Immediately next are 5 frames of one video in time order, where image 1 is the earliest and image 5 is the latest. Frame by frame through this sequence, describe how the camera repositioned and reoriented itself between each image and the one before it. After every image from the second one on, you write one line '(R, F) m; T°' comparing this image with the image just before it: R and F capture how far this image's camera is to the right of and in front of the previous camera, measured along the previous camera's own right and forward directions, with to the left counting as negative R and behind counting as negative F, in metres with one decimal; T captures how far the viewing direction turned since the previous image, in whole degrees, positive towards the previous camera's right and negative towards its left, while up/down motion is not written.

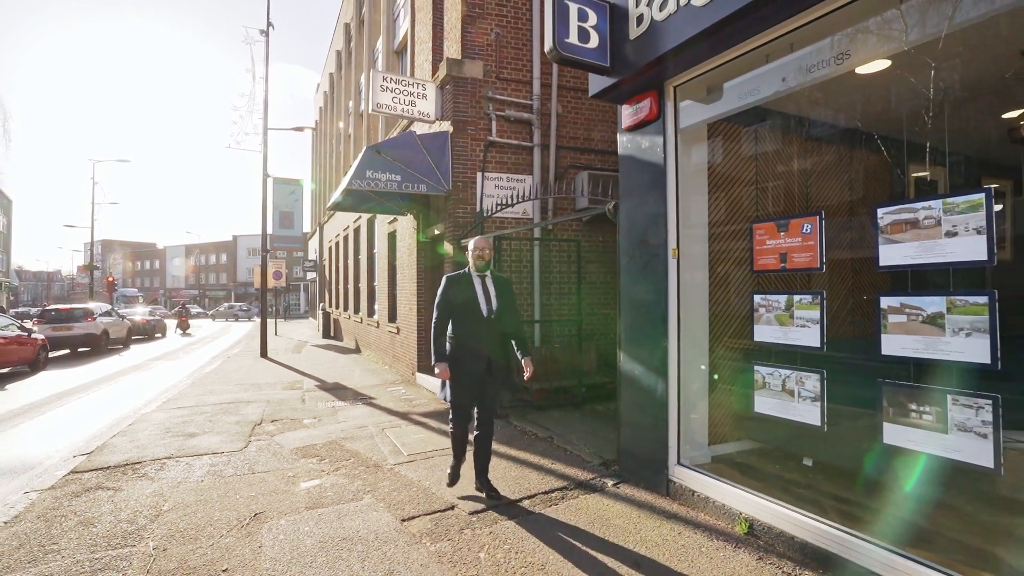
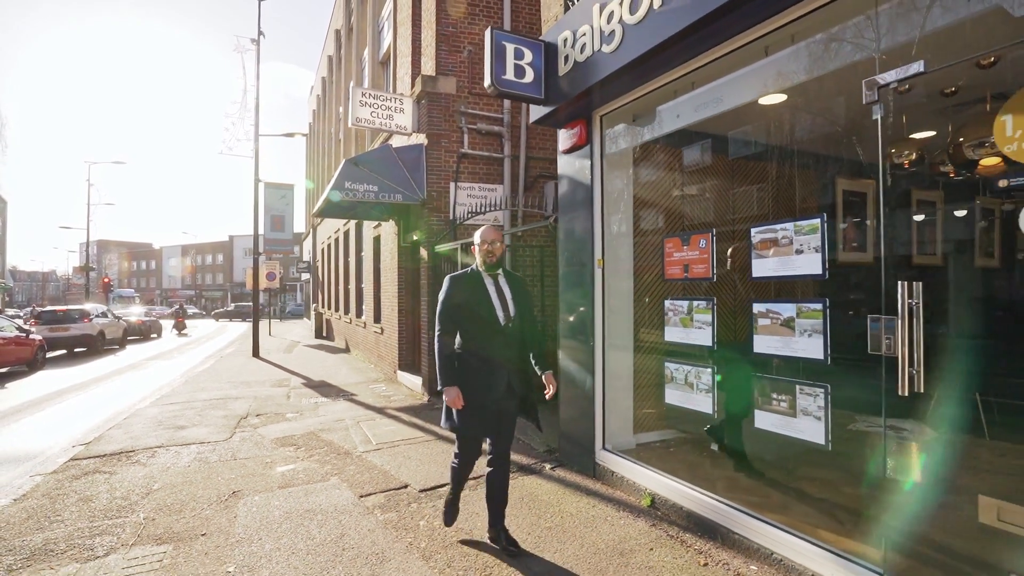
(+0.4, -0.6) m; 0°
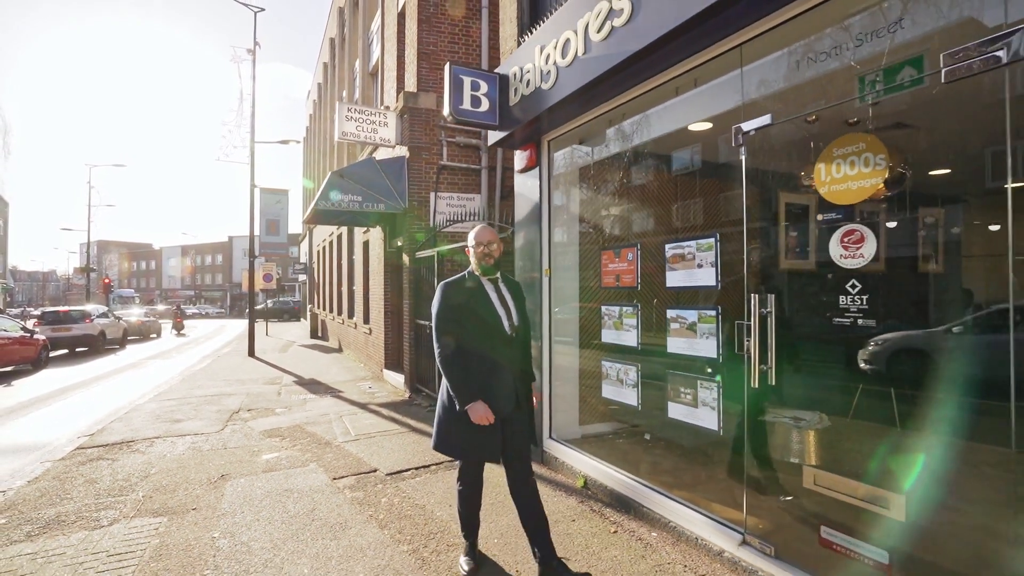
(+0.4, -0.6) m; 0°
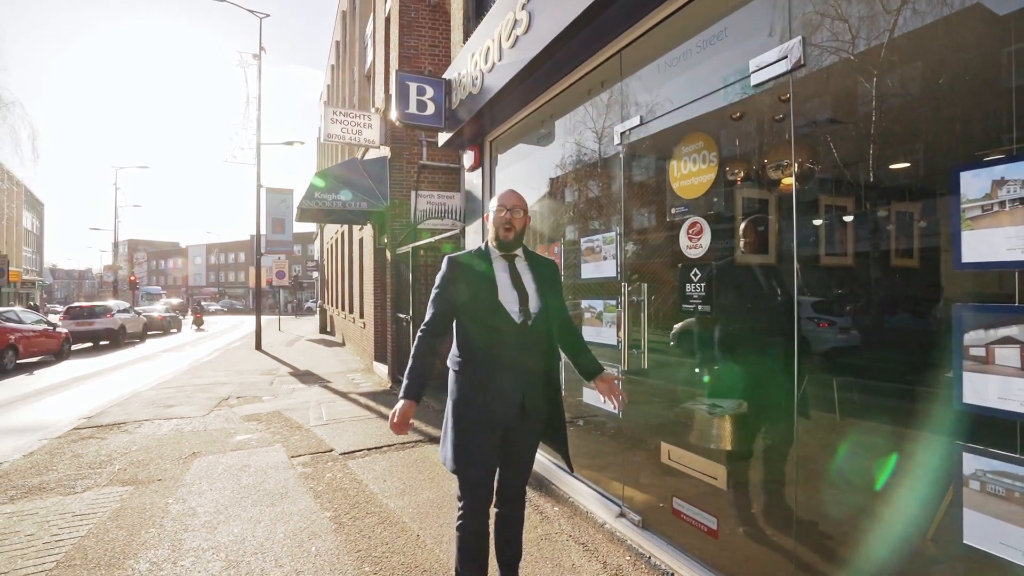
(+0.8, -0.3) m; -2°
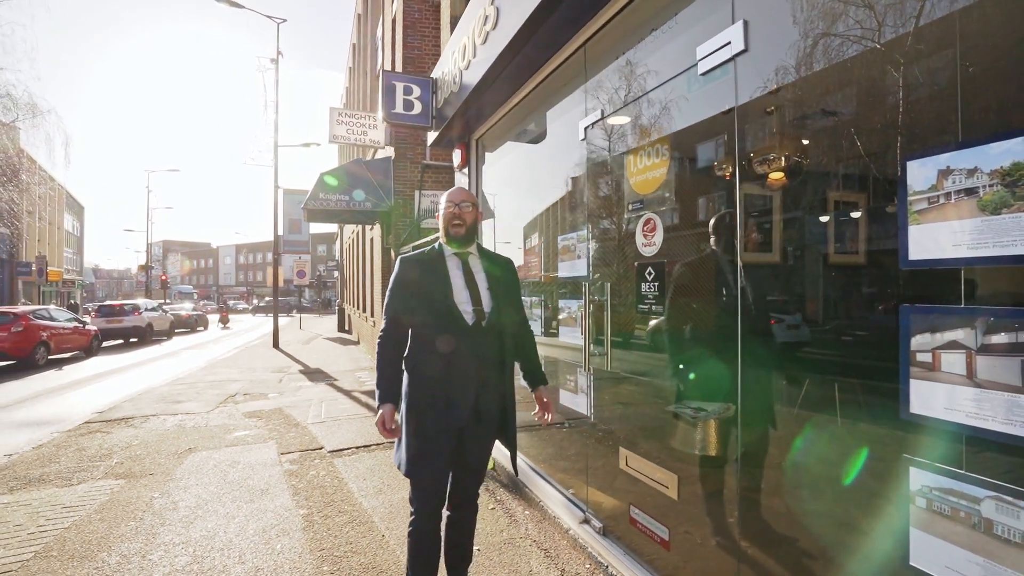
(+0.4, 0.0) m; -3°
